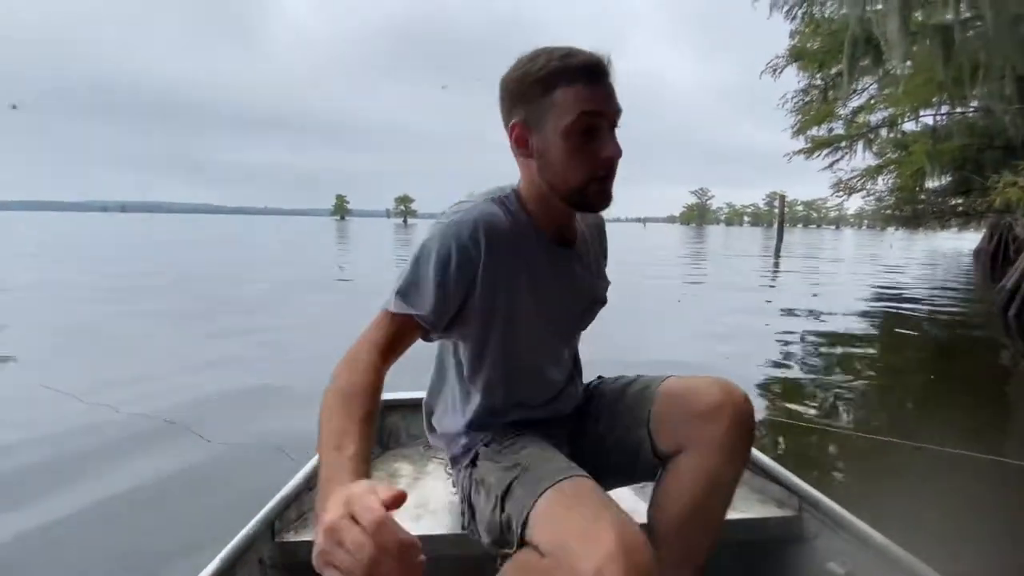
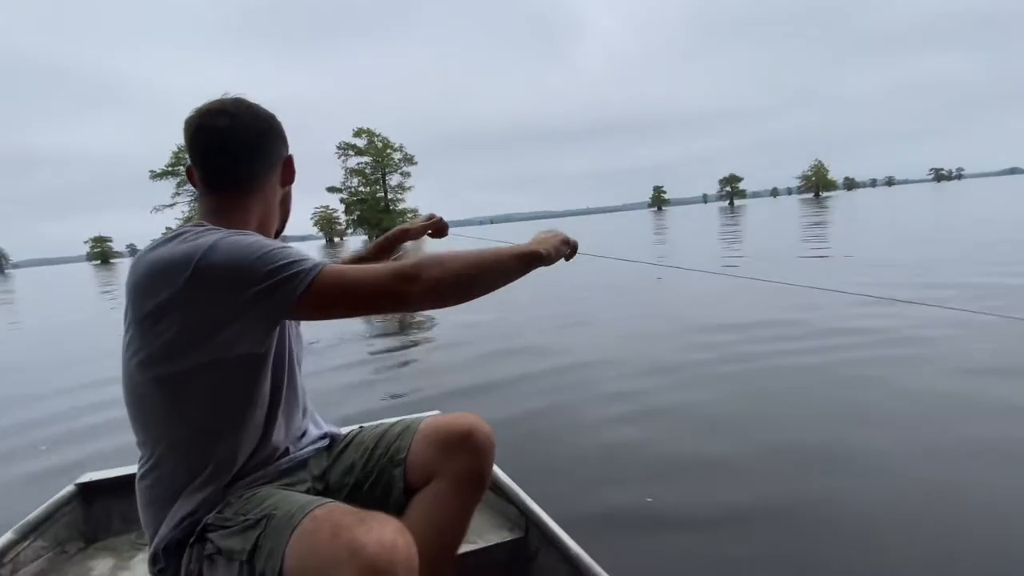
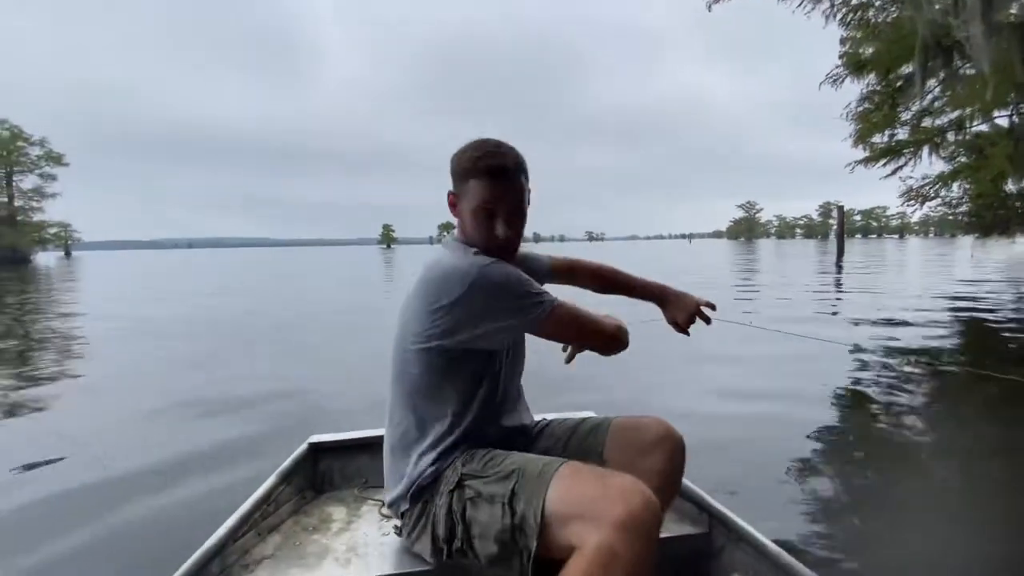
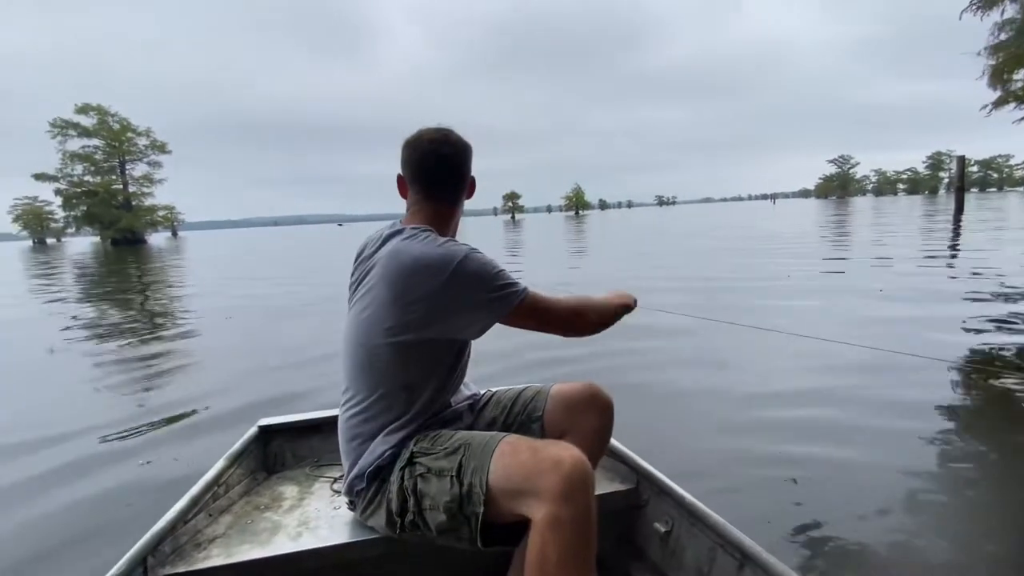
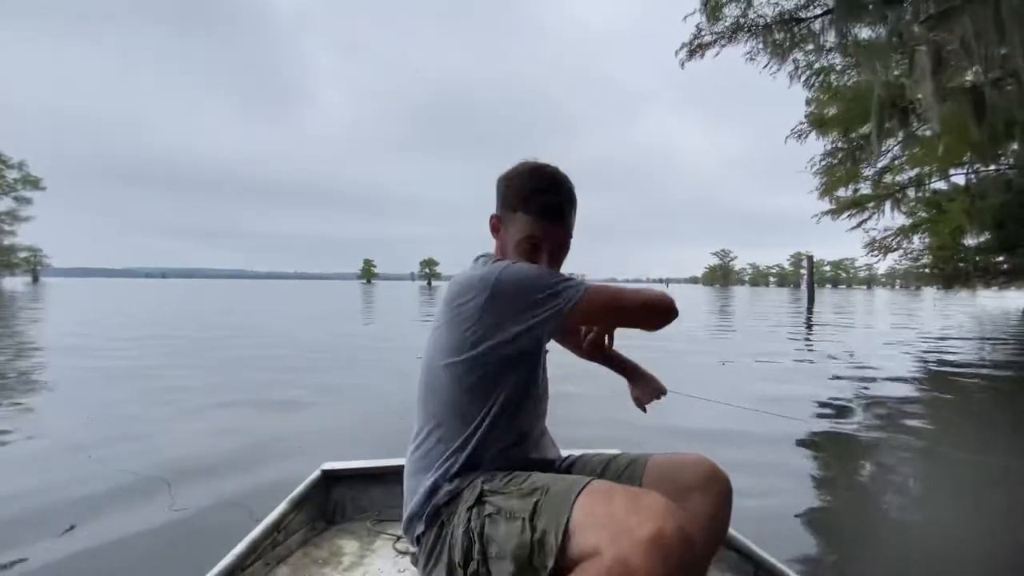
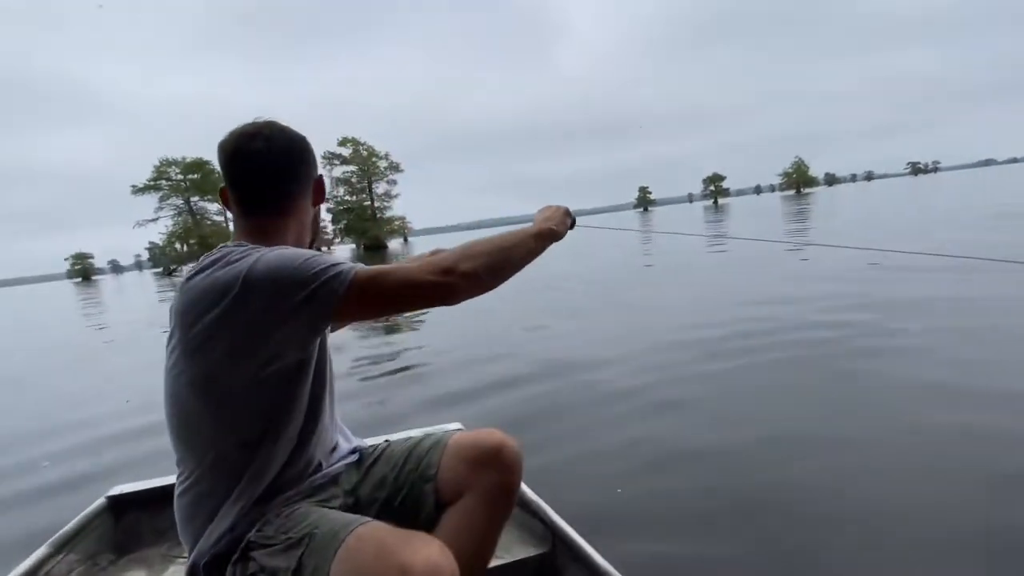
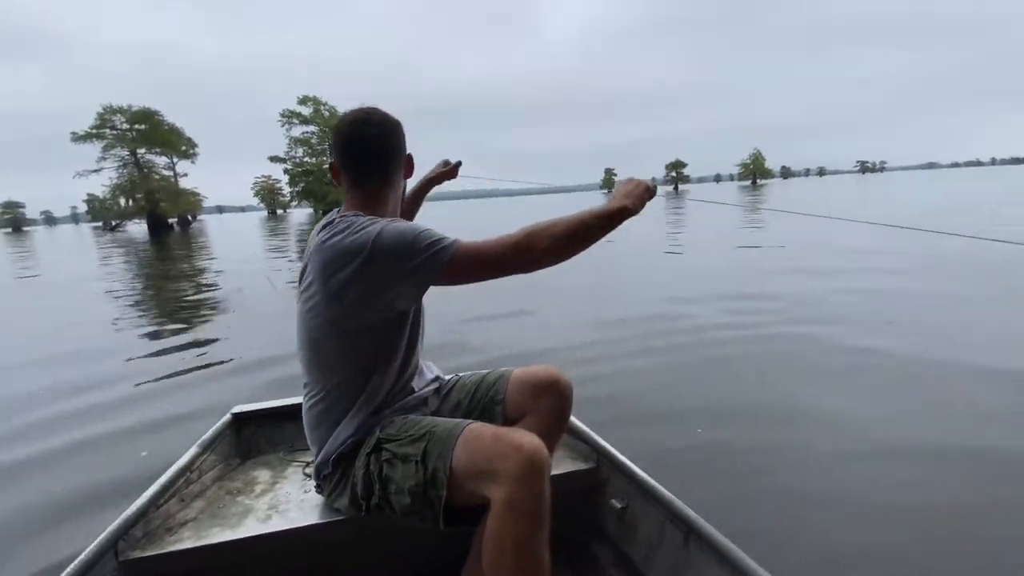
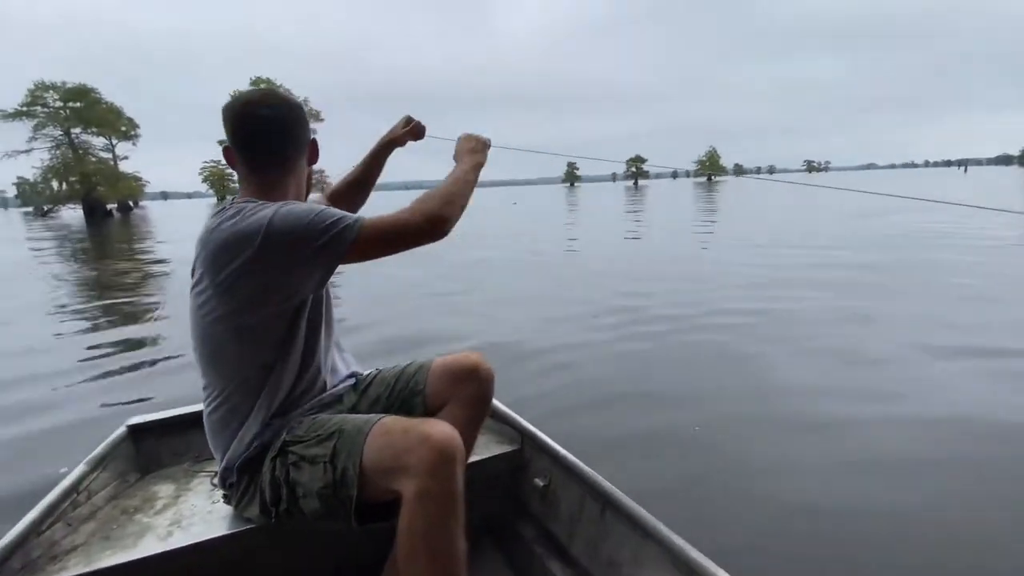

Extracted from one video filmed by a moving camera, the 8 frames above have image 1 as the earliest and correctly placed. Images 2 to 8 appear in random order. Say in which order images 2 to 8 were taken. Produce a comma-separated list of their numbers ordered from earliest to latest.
5, 3, 4, 7, 8, 6, 2
